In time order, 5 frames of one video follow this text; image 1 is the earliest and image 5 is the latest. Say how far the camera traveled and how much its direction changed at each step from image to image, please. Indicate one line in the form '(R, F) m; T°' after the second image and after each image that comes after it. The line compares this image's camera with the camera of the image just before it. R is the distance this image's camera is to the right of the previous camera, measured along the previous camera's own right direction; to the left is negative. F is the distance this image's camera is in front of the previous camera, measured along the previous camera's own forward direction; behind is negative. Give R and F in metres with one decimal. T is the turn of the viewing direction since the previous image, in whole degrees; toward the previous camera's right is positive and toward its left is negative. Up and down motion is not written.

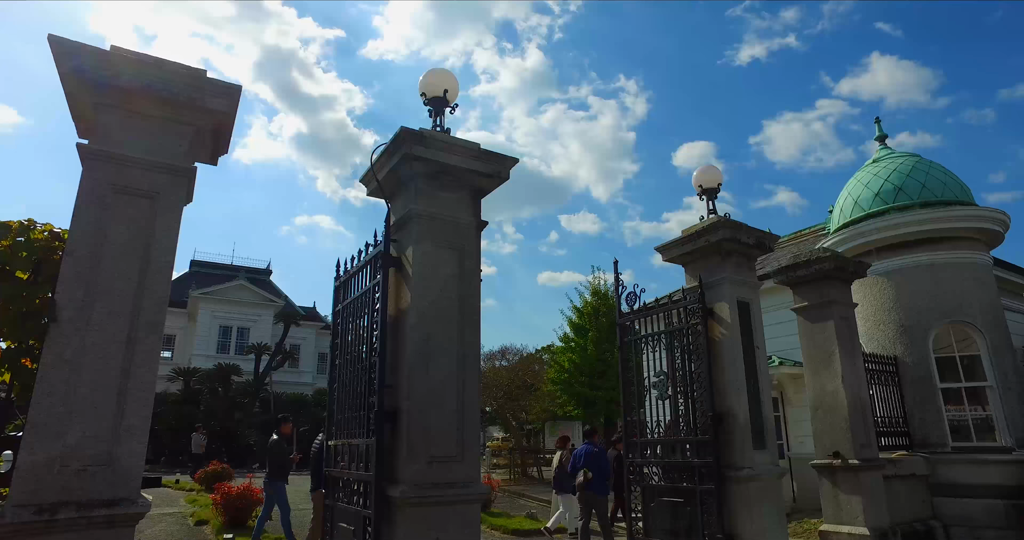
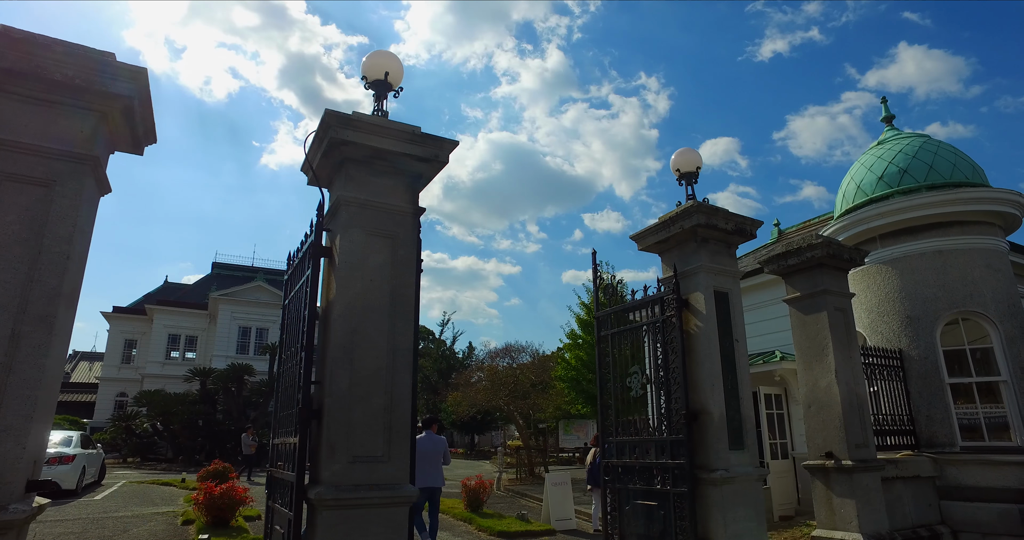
(+0.6, +0.4) m; -2°
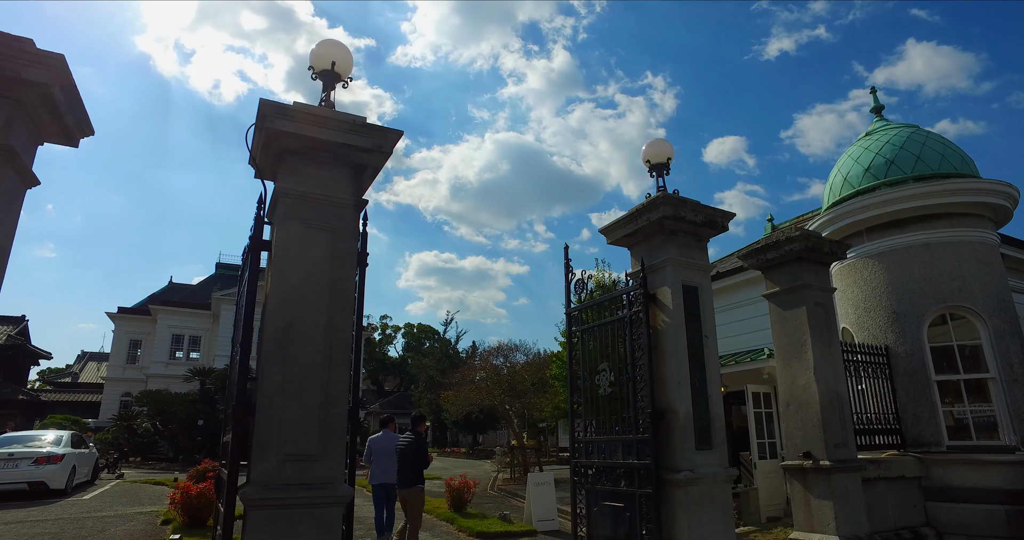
(+0.4, +0.2) m; -1°
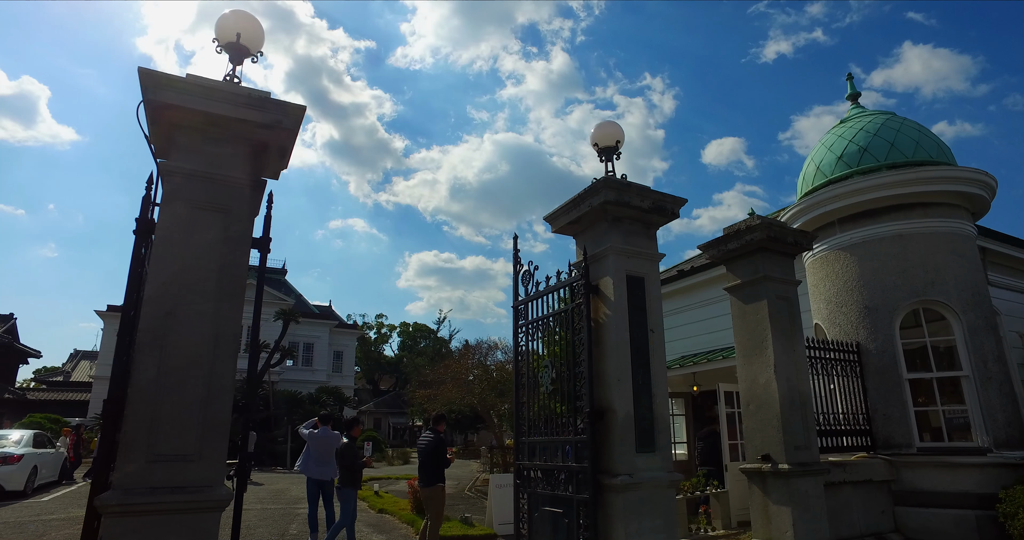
(+0.6, +0.4) m; 0°
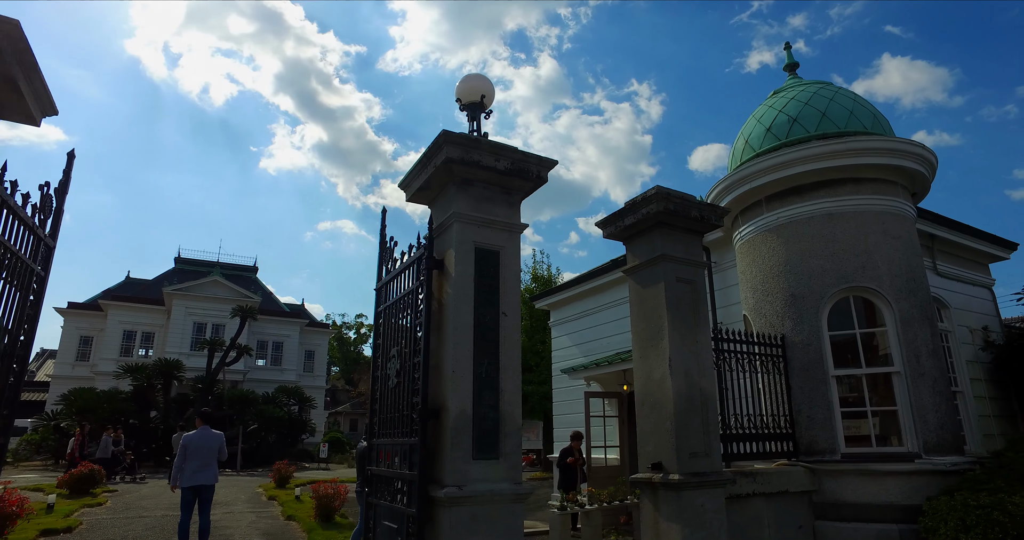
(+1.2, +0.9) m; +1°
